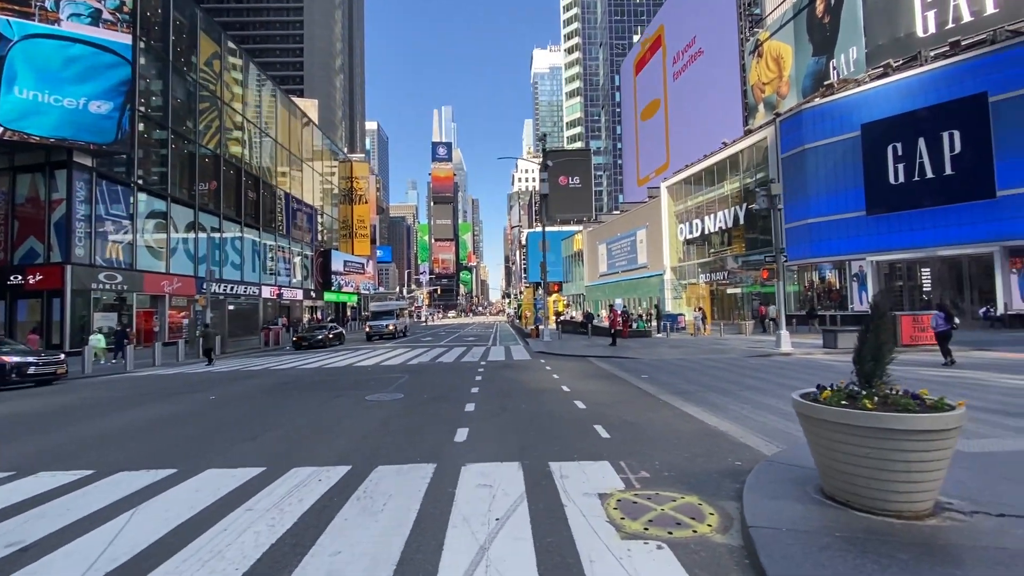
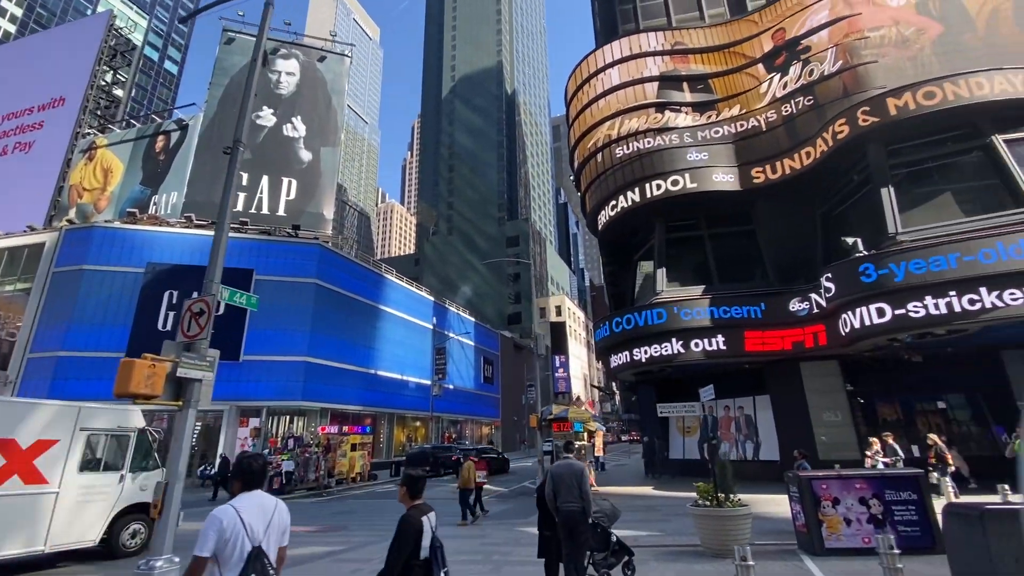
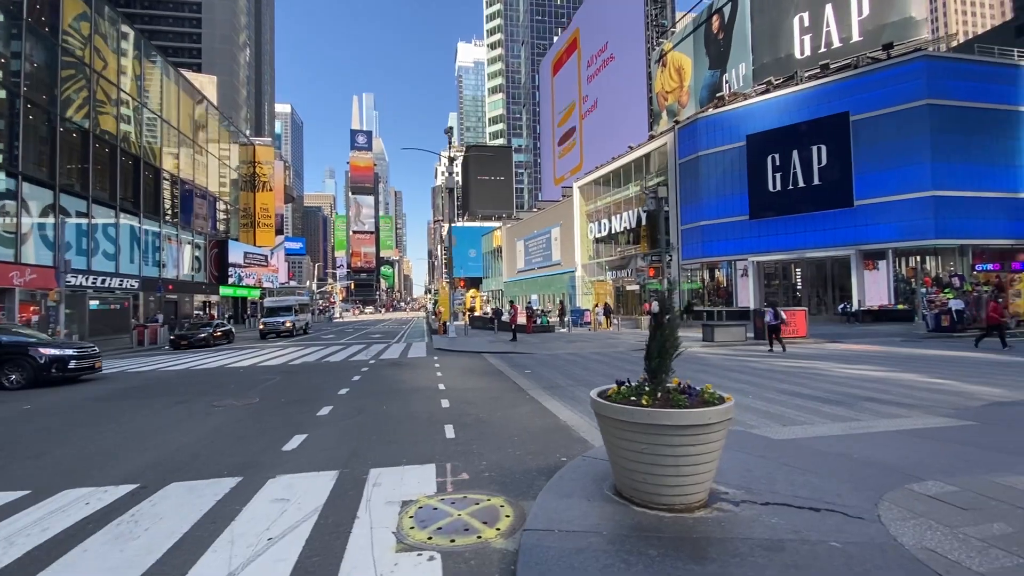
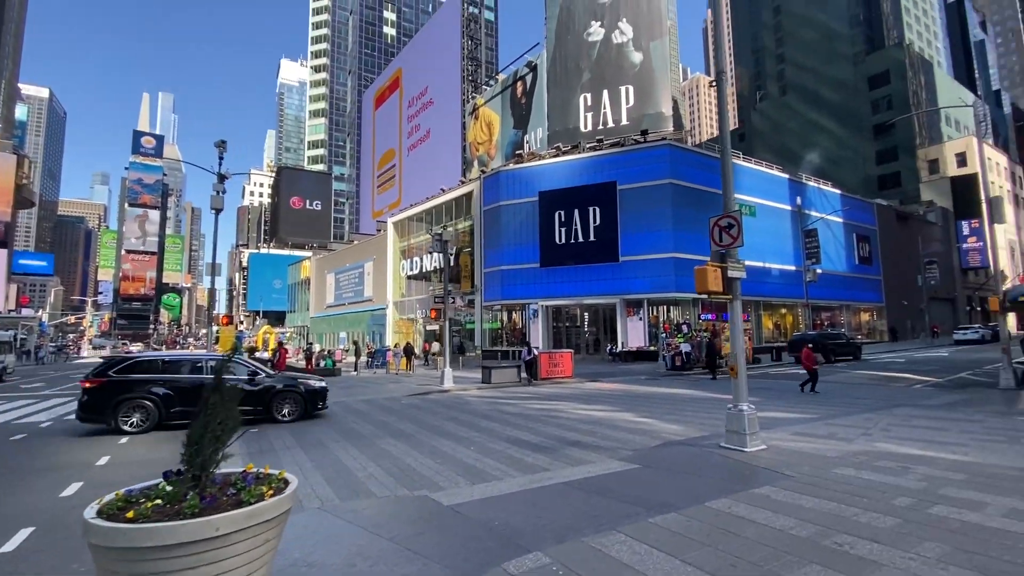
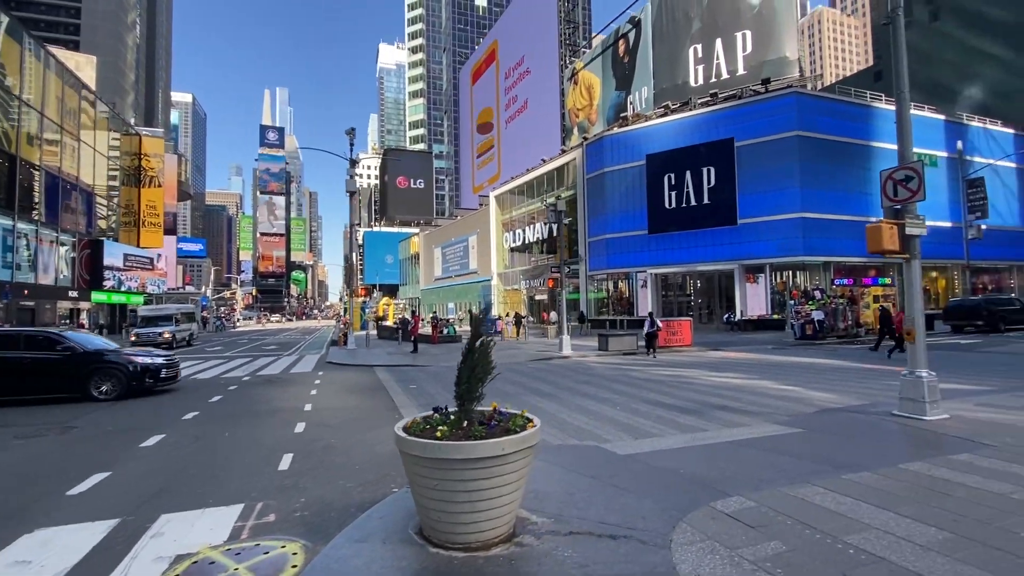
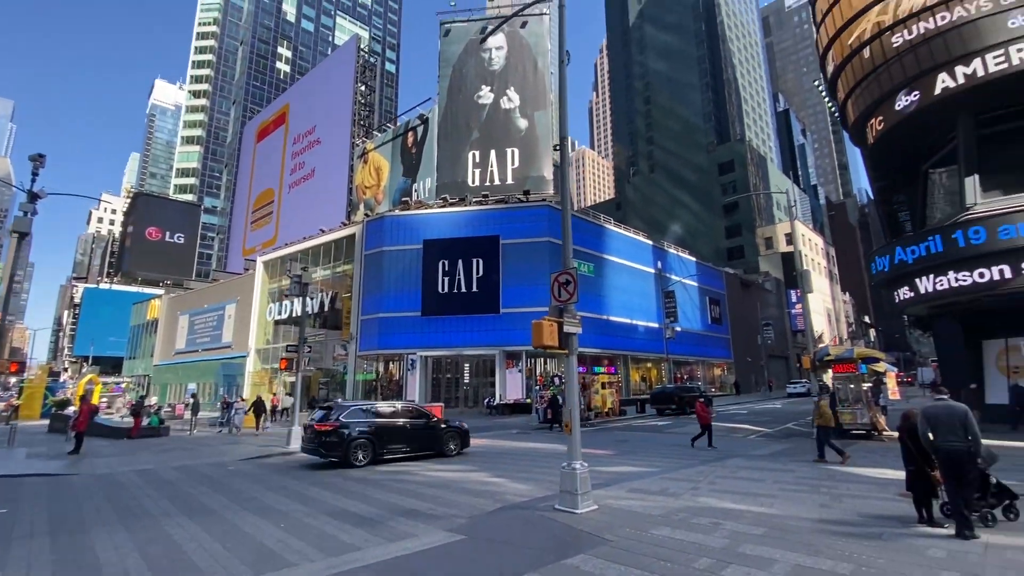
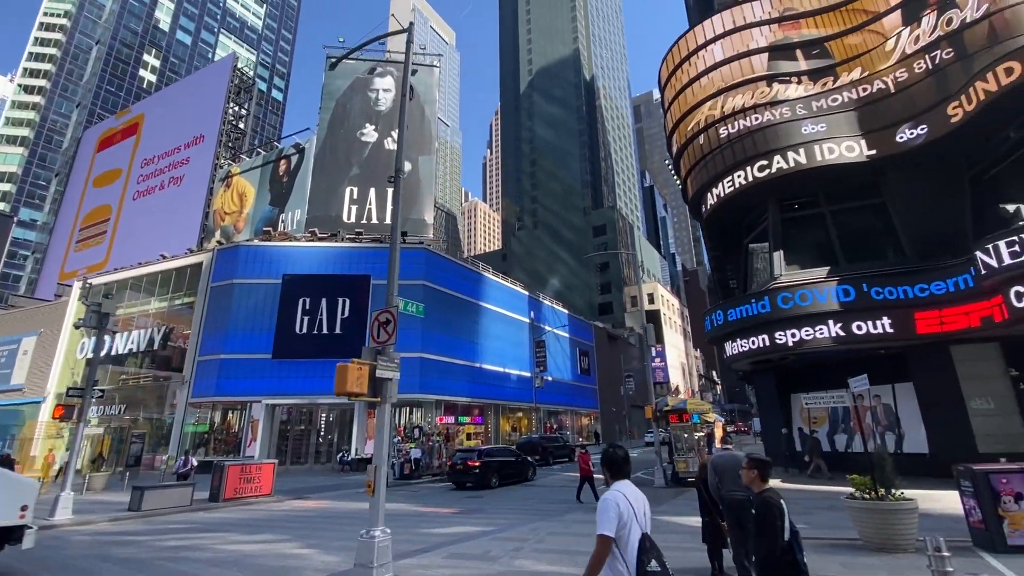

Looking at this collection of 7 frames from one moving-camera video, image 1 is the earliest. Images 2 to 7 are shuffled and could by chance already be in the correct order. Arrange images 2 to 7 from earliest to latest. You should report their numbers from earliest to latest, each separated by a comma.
3, 5, 4, 6, 7, 2
